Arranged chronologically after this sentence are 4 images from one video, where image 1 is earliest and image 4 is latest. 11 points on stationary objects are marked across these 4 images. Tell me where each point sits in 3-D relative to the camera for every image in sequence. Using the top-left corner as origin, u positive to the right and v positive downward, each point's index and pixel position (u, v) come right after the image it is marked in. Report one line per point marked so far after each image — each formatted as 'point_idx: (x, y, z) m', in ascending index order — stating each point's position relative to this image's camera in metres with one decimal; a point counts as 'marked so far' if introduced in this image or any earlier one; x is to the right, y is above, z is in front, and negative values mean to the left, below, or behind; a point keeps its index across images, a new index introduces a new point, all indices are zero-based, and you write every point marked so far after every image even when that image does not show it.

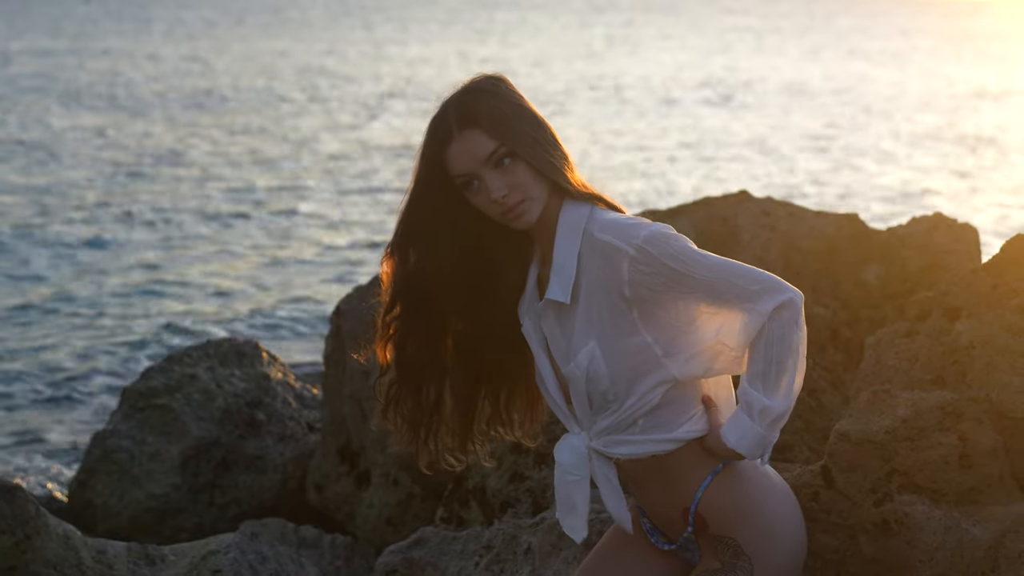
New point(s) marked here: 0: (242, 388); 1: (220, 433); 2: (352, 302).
0: (-1.4, -0.6, +6.8) m
1: (-1.5, -0.8, +6.7) m
2: (-0.7, -0.1, +5.8) m
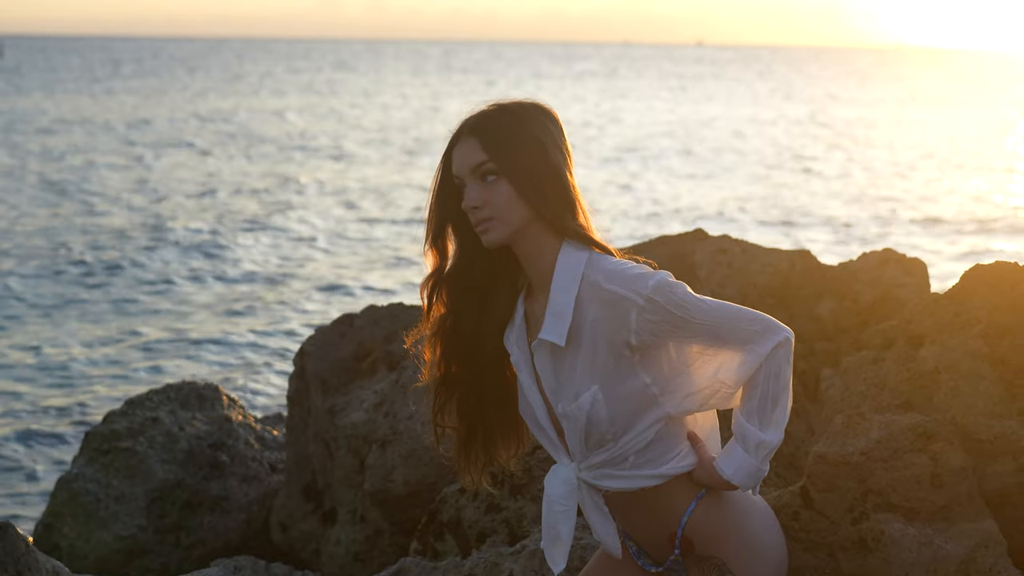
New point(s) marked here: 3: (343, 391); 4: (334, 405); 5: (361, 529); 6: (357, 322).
0: (-1.7, -0.8, +6.7) m
1: (-1.8, -1.0, +6.6) m
2: (-0.9, -0.3, +5.8) m
3: (-0.8, -0.5, +5.6) m
4: (-0.8, -0.5, +5.6) m
5: (-0.6, -1.0, +5.2) m
6: (-0.7, -0.2, +5.8) m
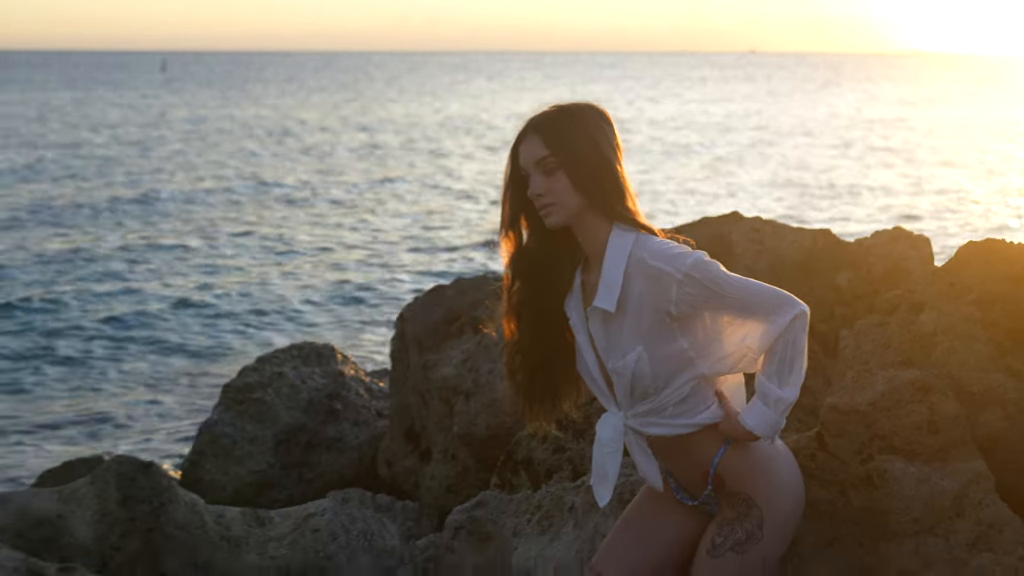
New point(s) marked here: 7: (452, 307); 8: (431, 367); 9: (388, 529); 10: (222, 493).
0: (-1.2, -0.6, +7.7) m
1: (-1.3, -0.8, +7.5) m
2: (-0.5, -0.1, +6.7) m
3: (-0.4, -0.3, +6.5) m
4: (-0.4, -0.4, +6.4) m
5: (-0.3, -0.9, +6.1) m
6: (-0.3, 0.0, +6.6) m
7: (-0.3, -0.1, +6.6) m
8: (-0.4, -0.4, +6.3) m
9: (-0.6, -1.1, +5.6) m
10: (-1.7, -1.2, +7.3) m
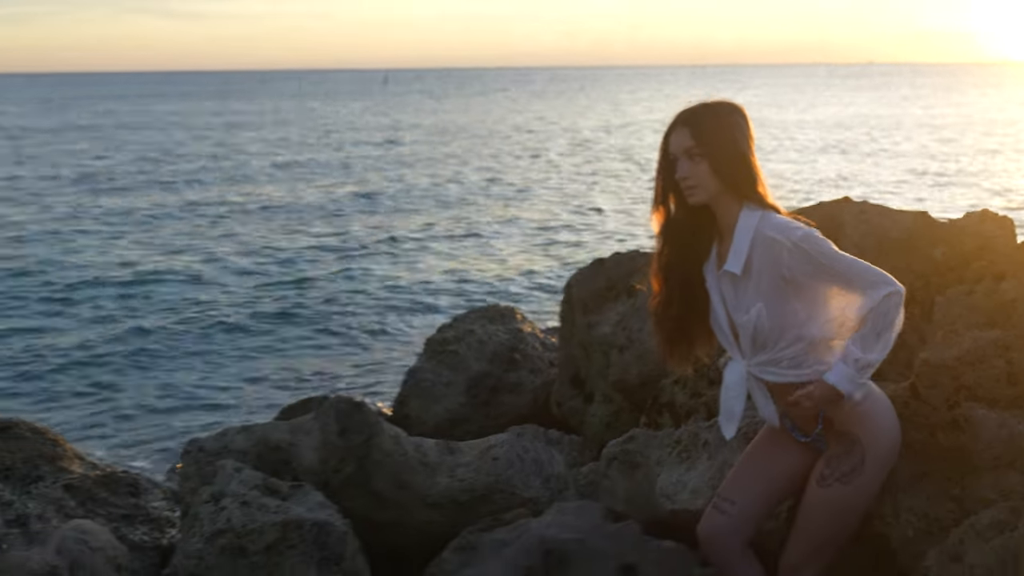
0: (-0.1, -0.4, +8.9) m
1: (-0.2, -0.6, +8.7) m
2: (+0.4, +0.1, +7.7) m
3: (+0.5, -0.2, +7.5) m
4: (+0.5, -0.2, +7.5) m
5: (+0.6, -0.7, +7.1) m
6: (+0.6, +0.2, +7.7) m
7: (+0.6, +0.1, +7.6) m
8: (+0.5, -0.3, +7.4) m
9: (+0.2, -1.0, +6.7) m
10: (-0.7, -1.1, +8.5) m
